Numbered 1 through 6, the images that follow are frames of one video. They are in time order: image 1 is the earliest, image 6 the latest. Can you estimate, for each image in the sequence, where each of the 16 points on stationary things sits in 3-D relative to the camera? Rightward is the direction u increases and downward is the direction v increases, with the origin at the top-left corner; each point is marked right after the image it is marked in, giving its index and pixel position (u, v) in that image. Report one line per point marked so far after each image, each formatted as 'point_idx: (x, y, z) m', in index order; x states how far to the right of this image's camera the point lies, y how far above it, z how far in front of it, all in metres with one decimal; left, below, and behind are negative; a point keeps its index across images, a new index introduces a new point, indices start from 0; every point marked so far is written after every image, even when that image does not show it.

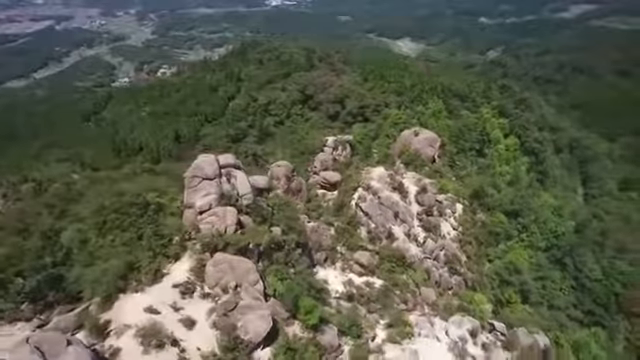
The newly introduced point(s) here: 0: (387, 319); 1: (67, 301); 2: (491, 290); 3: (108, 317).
0: (+1.4, -2.7, +13.5) m
1: (-4.6, -2.2, +12.0) m
2: (+4.3, -2.8, +17.3) m
3: (-3.4, -2.3, +11.2) m
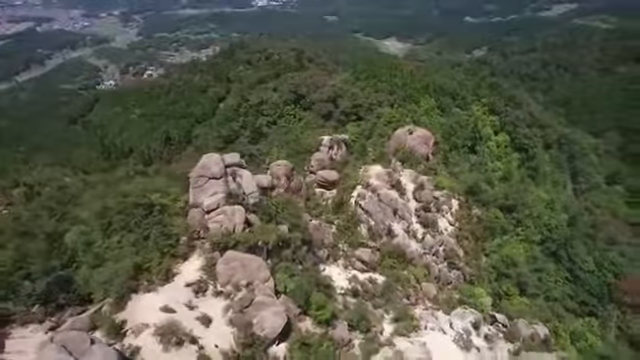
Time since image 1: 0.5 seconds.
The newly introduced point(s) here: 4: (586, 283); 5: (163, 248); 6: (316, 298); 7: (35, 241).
0: (+1.5, -2.7, +13.8) m
1: (-4.4, -2.2, +12.1) m
2: (+4.4, -2.7, +17.6) m
3: (-3.2, -2.3, +11.4) m
4: (+7.4, -2.8, +19.1) m
5: (-3.2, -1.3, +13.1) m
6: (0.0, -2.2, +12.4) m
7: (-5.9, -1.2, +13.5) m
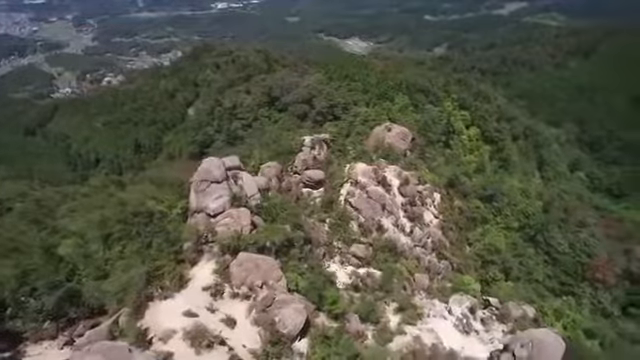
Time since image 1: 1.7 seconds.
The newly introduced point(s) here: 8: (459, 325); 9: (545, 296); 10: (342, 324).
0: (+1.6, -2.6, +14.3) m
1: (-4.2, -2.4, +12.2) m
2: (+4.2, -2.5, +18.3) m
3: (-3.0, -2.5, +11.5) m
4: (+7.2, -2.5, +20.0) m
5: (-3.1, -1.5, +13.3) m
6: (+0.2, -2.2, +12.8) m
7: (-5.8, -1.4, +13.5) m
8: (+3.0, -3.2, +14.7) m
9: (+6.2, -3.2, +18.5) m
10: (+0.4, -2.6, +12.3) m
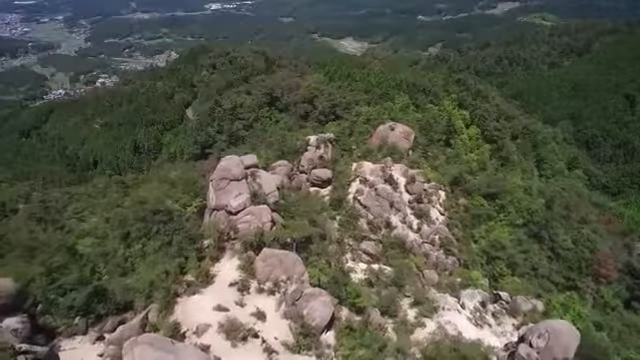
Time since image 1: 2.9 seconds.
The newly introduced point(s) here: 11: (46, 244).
0: (+2.0, -2.5, +14.6) m
1: (-3.8, -2.4, +12.4) m
2: (+4.5, -2.4, +18.7) m
3: (-2.5, -2.4, +11.8) m
4: (+7.4, -2.4, +20.5) m
5: (-2.7, -1.4, +13.5) m
6: (+0.6, -2.1, +13.1) m
7: (-5.4, -1.4, +13.6) m
8: (+3.4, -3.1, +15.1) m
9: (+6.4, -3.1, +18.9) m
10: (+0.8, -2.5, +12.6) m
11: (-5.6, -1.3, +13.7) m
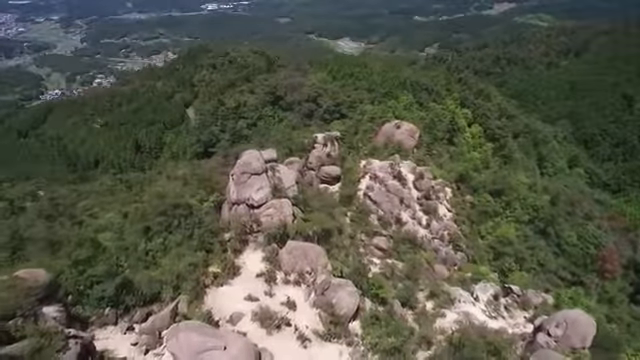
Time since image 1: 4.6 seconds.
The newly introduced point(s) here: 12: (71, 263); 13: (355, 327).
0: (+2.4, -2.4, +14.9) m
1: (-3.3, -2.3, +12.6) m
2: (+4.8, -2.3, +19.0) m
3: (-2.1, -2.3, +11.9) m
4: (+7.7, -2.3, +20.9) m
5: (-2.3, -1.3, +13.7) m
6: (+1.0, -2.0, +13.3) m
7: (-5.0, -1.3, +13.8) m
8: (+3.8, -3.0, +15.4) m
9: (+6.8, -3.0, +19.3) m
10: (+1.2, -2.4, +12.8) m
11: (-5.2, -1.2, +13.8) m
12: (-4.7, -1.6, +12.7) m
13: (+0.6, -2.6, +12.0) m
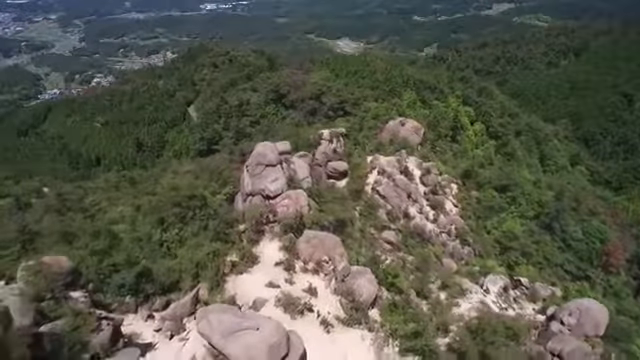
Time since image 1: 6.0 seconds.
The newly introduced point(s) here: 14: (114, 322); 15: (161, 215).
0: (+2.7, -2.2, +15.0) m
1: (-3.0, -2.1, +12.6) m
2: (+5.0, -2.1, +19.2) m
3: (-1.8, -2.1, +12.0) m
4: (+7.9, -2.1, +21.1) m
5: (-2.0, -1.1, +13.8) m
6: (+1.3, -1.8, +13.5) m
7: (-4.7, -1.1, +13.8) m
8: (+4.1, -2.8, +15.5) m
9: (+7.0, -2.8, +19.5) m
10: (+1.6, -2.2, +13.0) m
11: (-4.9, -1.0, +13.9) m
12: (-4.4, -1.4, +12.8) m
13: (+0.9, -2.4, +12.2) m
14: (-3.2, -2.2, +10.5) m
15: (-3.5, -0.8, +14.8) m
